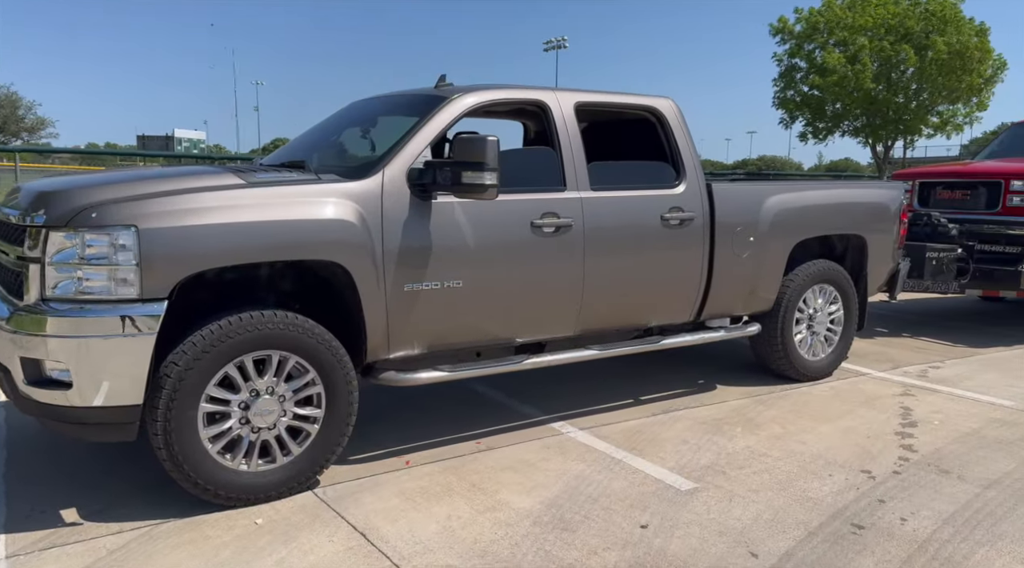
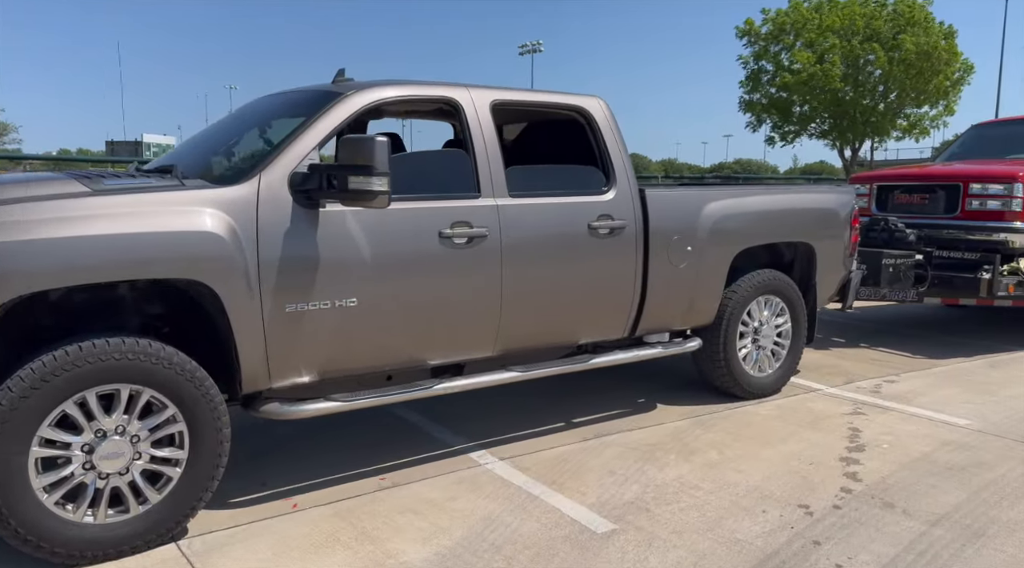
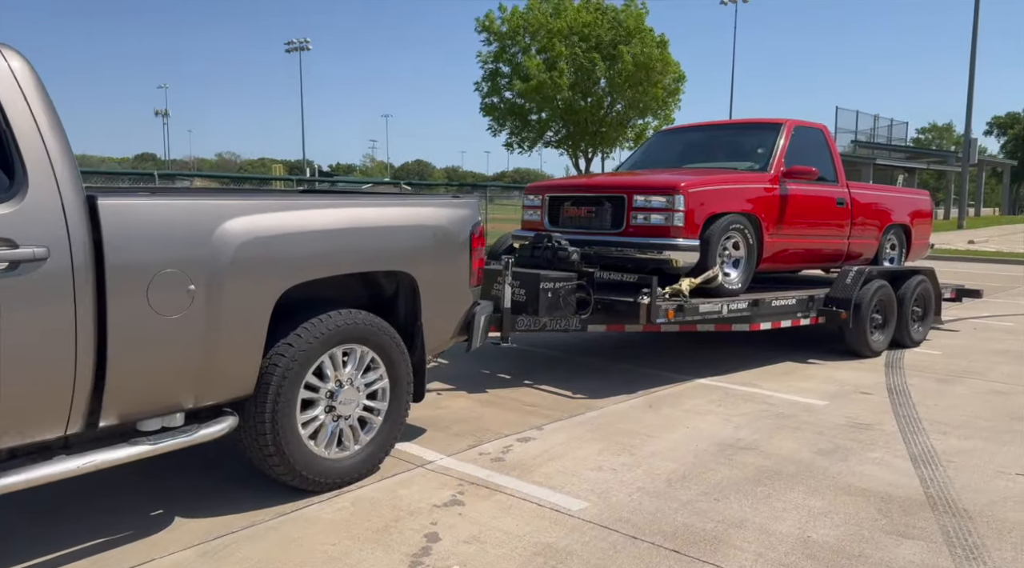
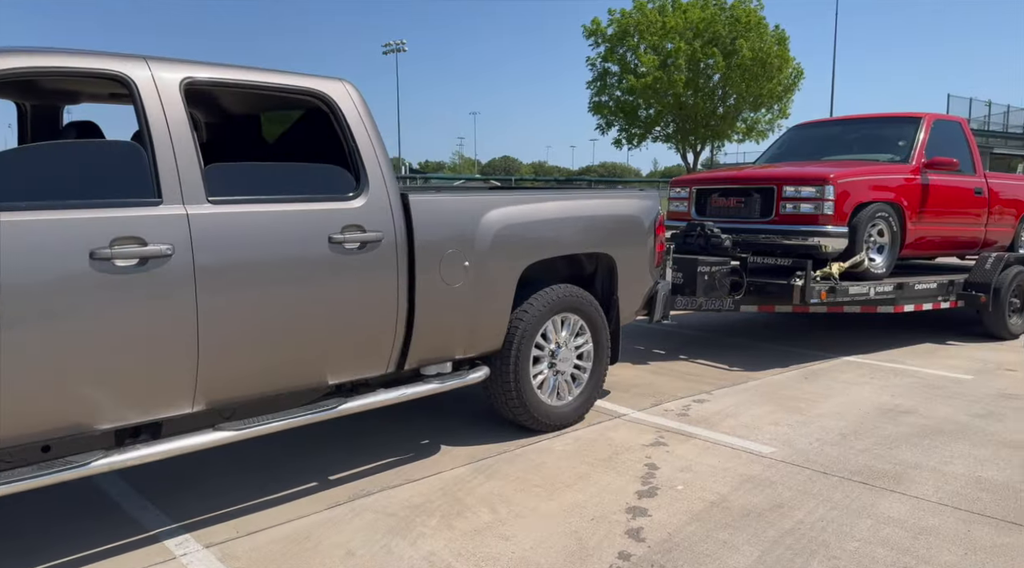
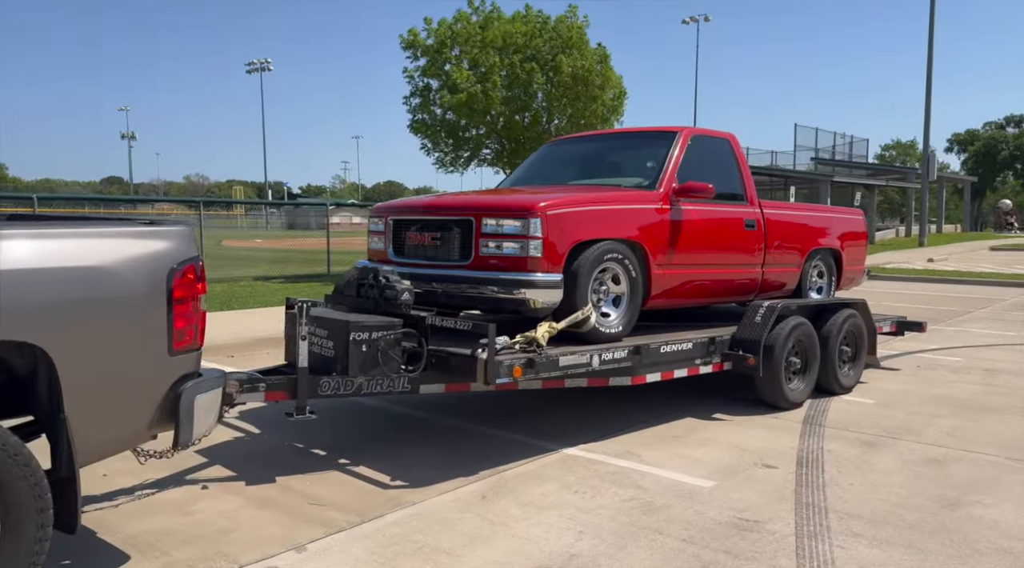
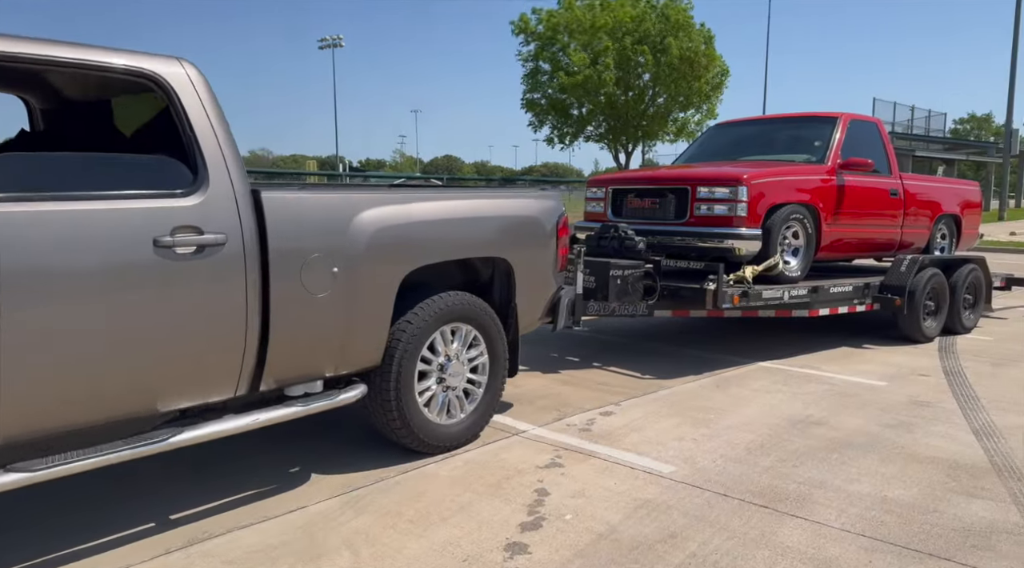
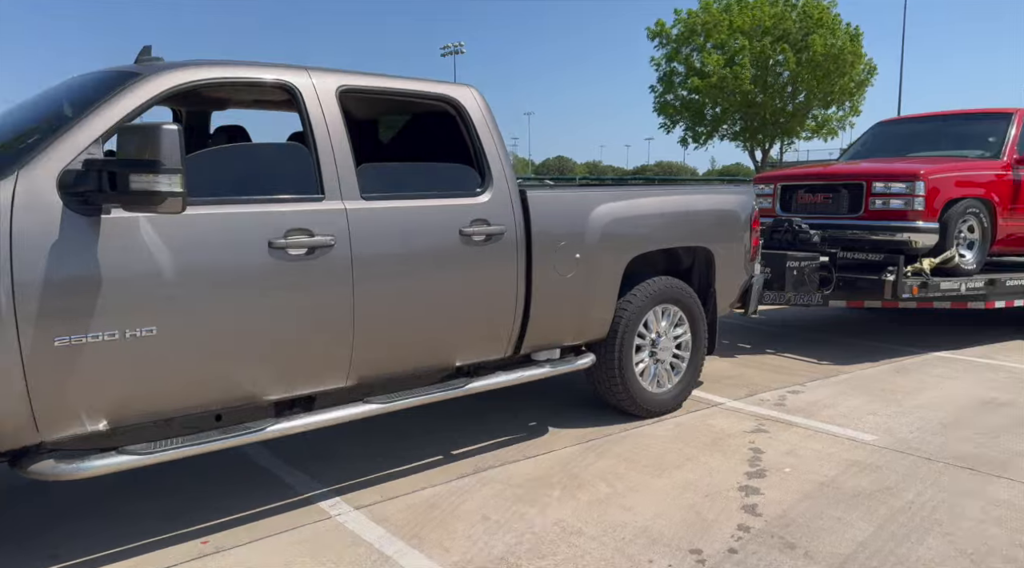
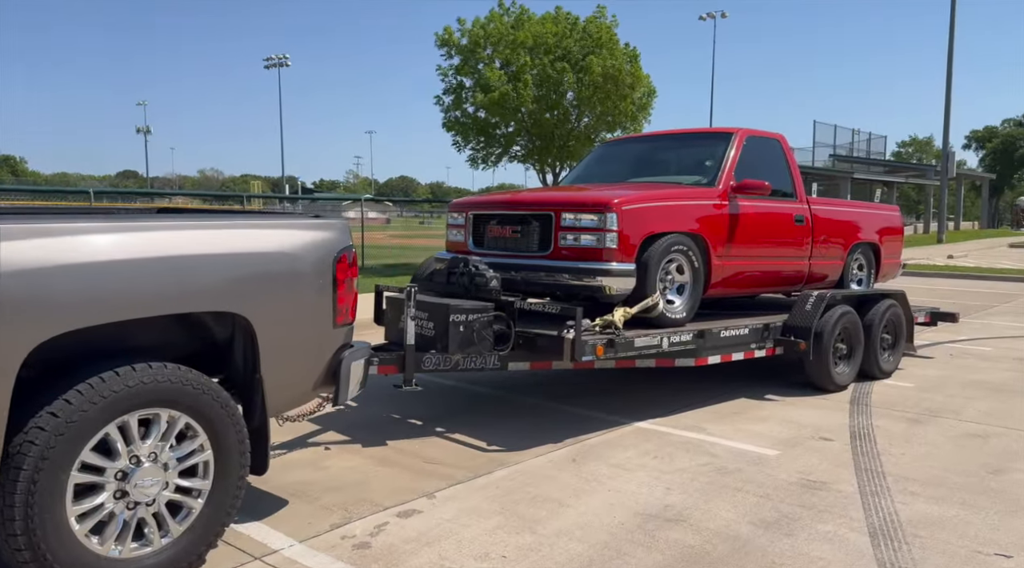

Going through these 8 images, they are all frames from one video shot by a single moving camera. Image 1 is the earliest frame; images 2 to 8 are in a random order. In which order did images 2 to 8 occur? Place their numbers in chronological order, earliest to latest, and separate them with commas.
2, 7, 4, 6, 3, 8, 5
